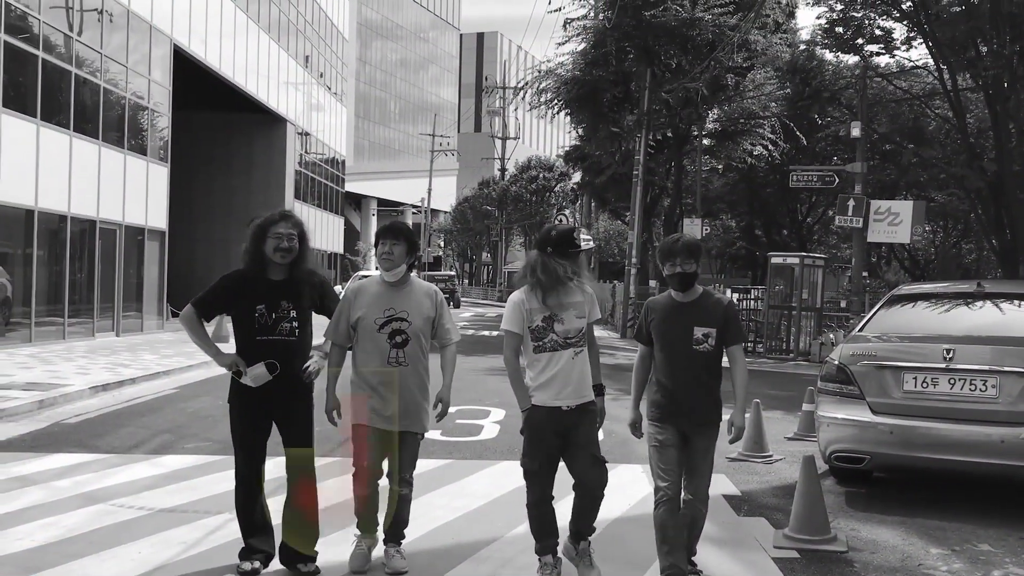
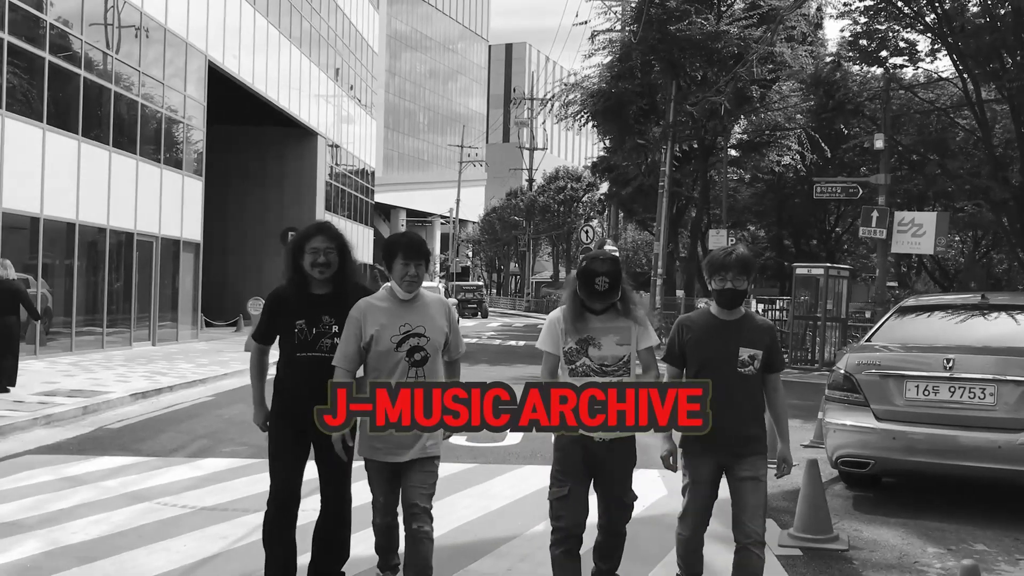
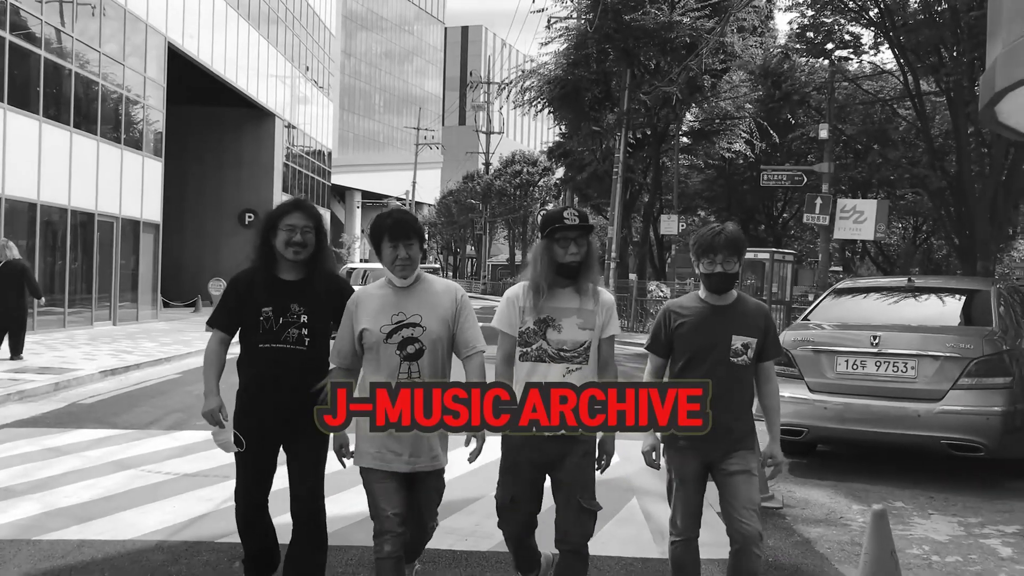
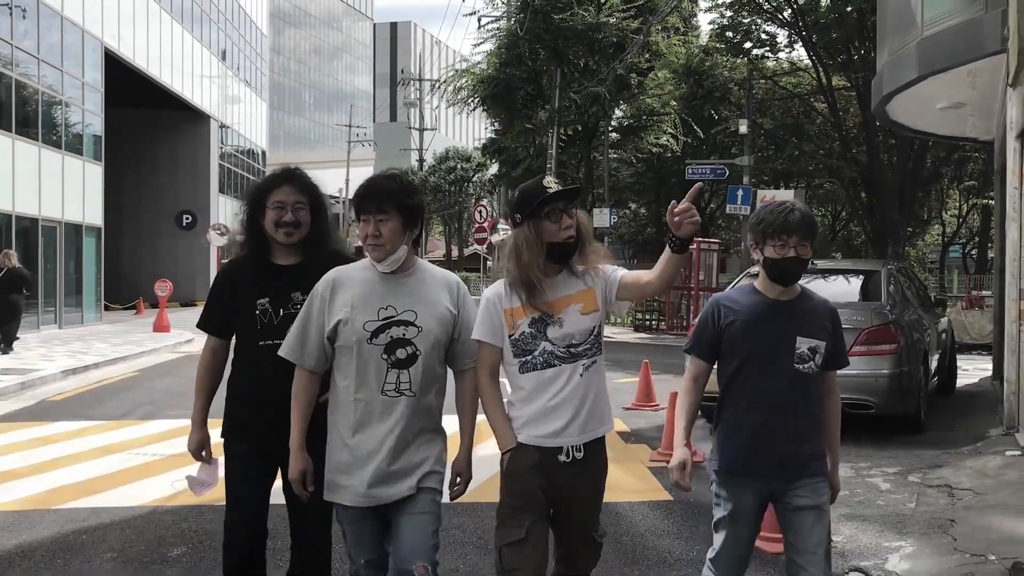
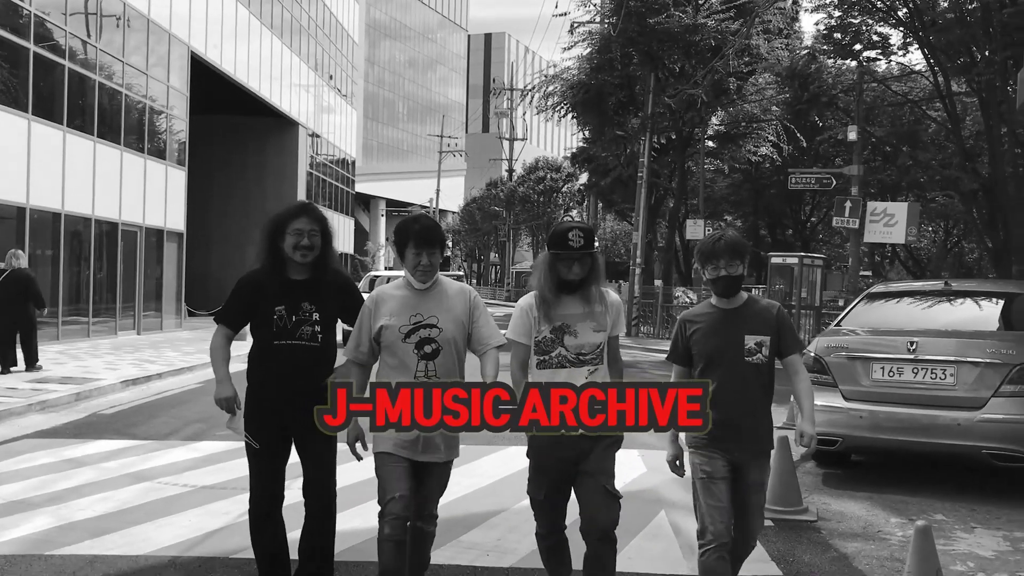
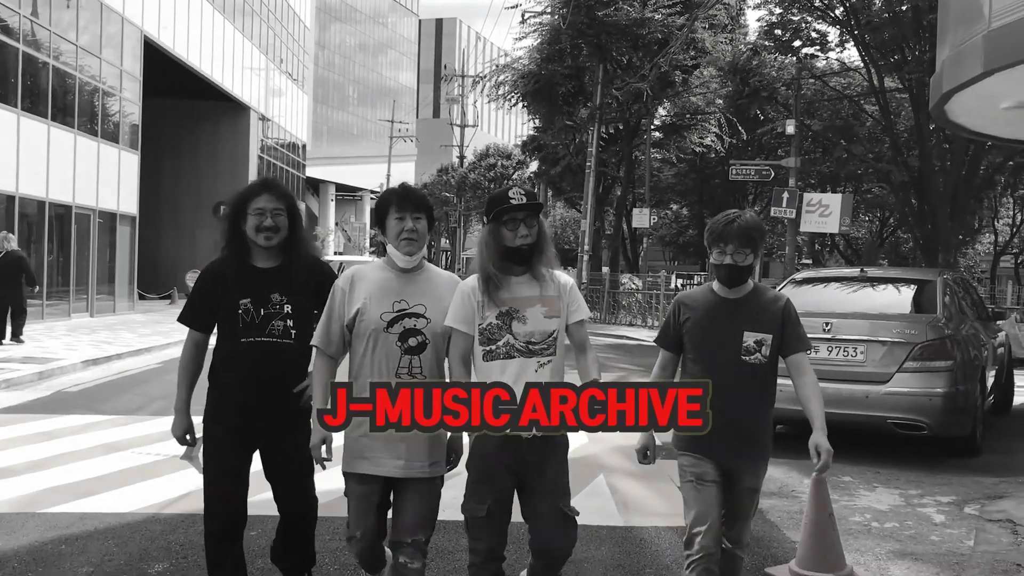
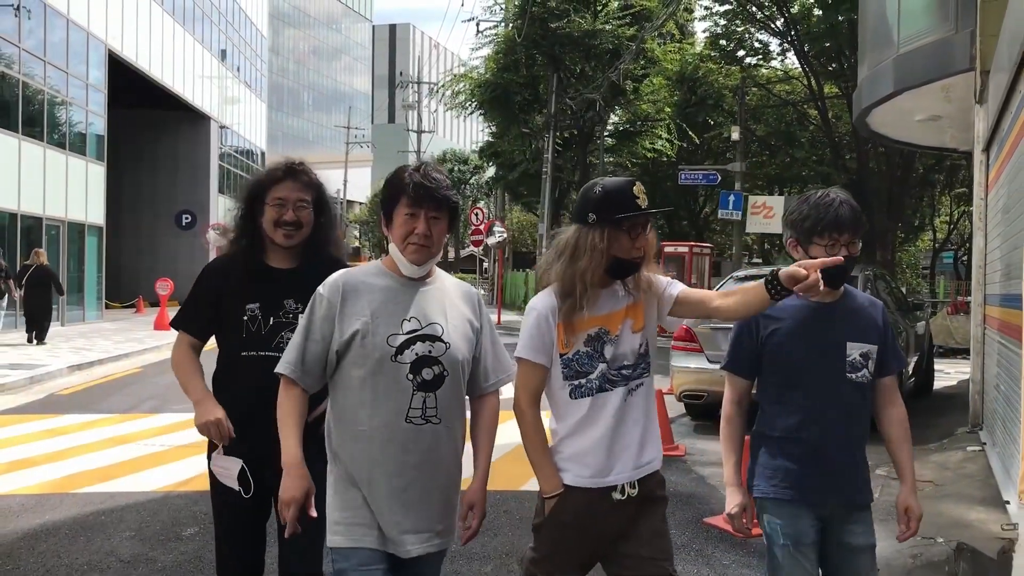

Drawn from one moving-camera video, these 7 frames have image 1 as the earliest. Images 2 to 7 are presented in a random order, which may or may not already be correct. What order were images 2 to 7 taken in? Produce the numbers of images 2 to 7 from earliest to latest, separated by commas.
2, 5, 3, 6, 4, 7
